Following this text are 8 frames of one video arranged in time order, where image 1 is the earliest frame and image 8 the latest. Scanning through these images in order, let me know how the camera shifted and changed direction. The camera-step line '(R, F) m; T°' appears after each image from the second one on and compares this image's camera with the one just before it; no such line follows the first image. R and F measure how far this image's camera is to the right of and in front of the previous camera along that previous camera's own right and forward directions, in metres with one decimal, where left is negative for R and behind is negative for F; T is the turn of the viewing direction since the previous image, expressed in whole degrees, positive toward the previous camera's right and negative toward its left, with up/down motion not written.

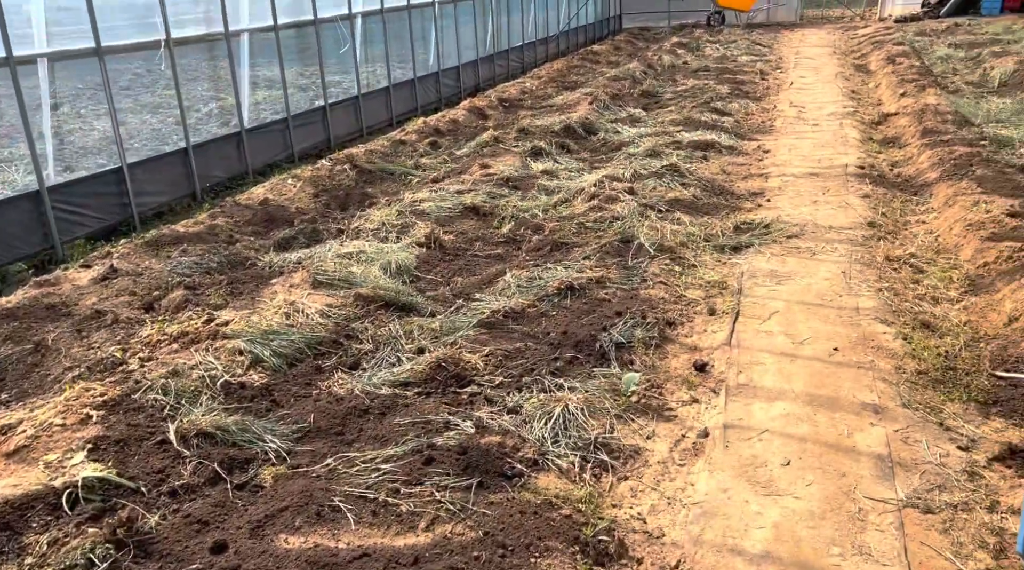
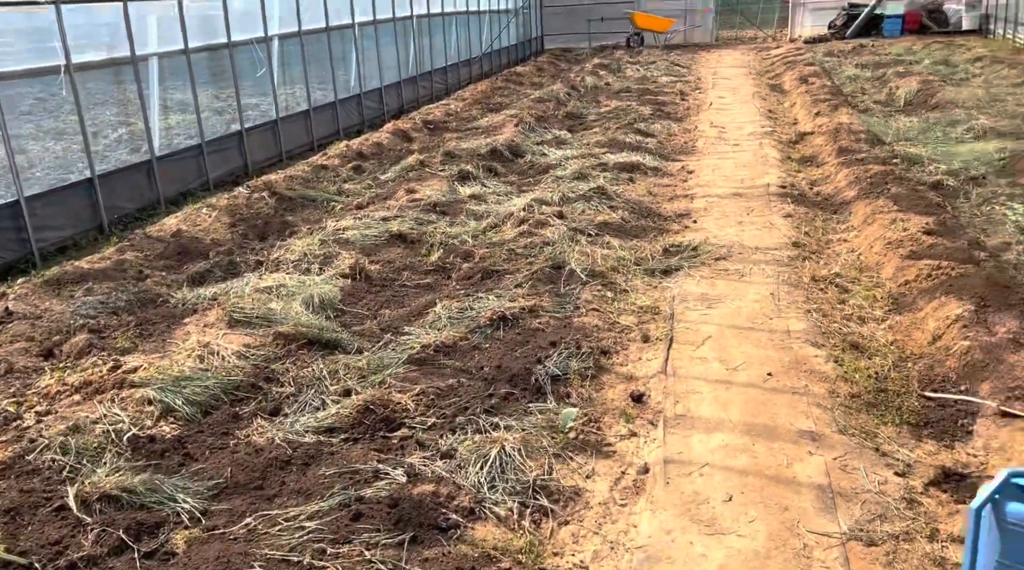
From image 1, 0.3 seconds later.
(0.0, +0.2) m; +4°
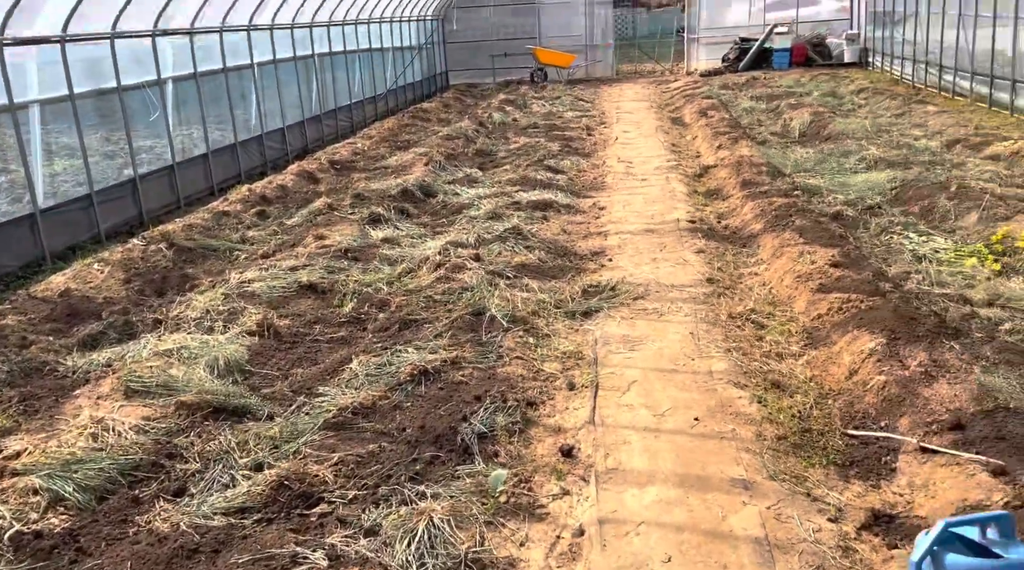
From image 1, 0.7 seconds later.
(0.0, +0.2) m; +5°
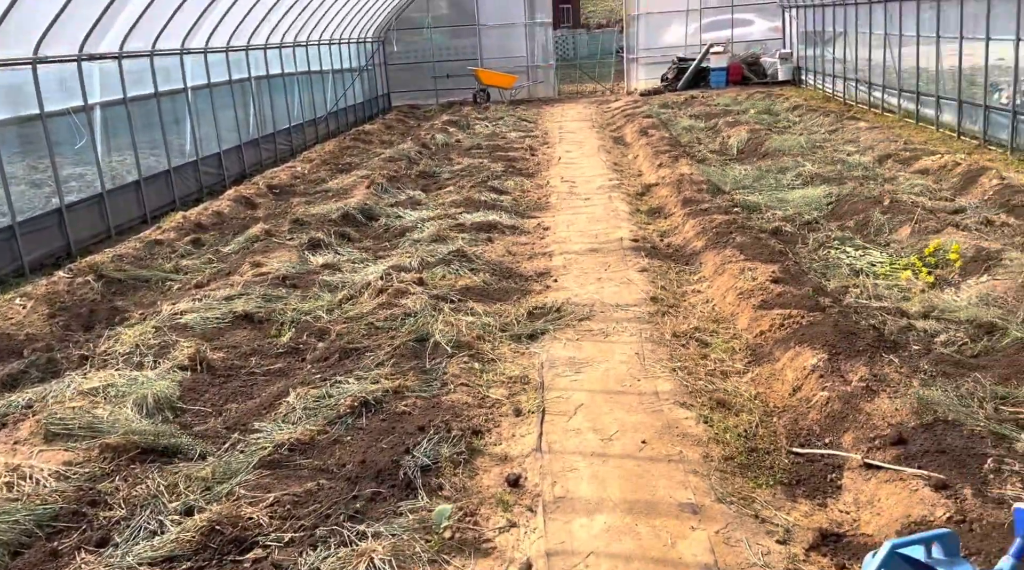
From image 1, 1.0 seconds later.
(0.0, +0.1) m; +3°
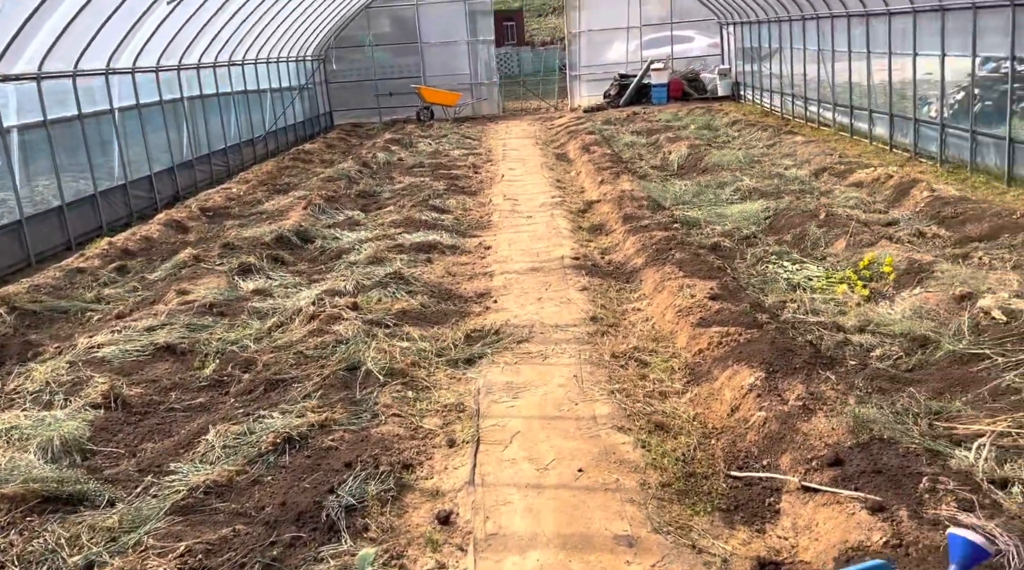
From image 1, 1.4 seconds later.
(+0.1, +0.1) m; +3°
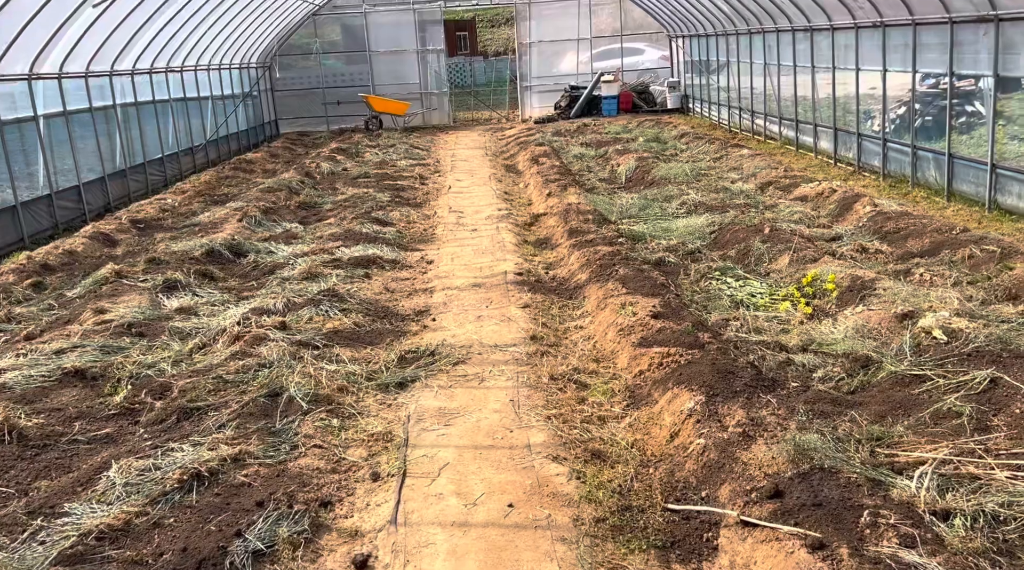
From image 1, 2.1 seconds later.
(+0.1, +0.2) m; +3°
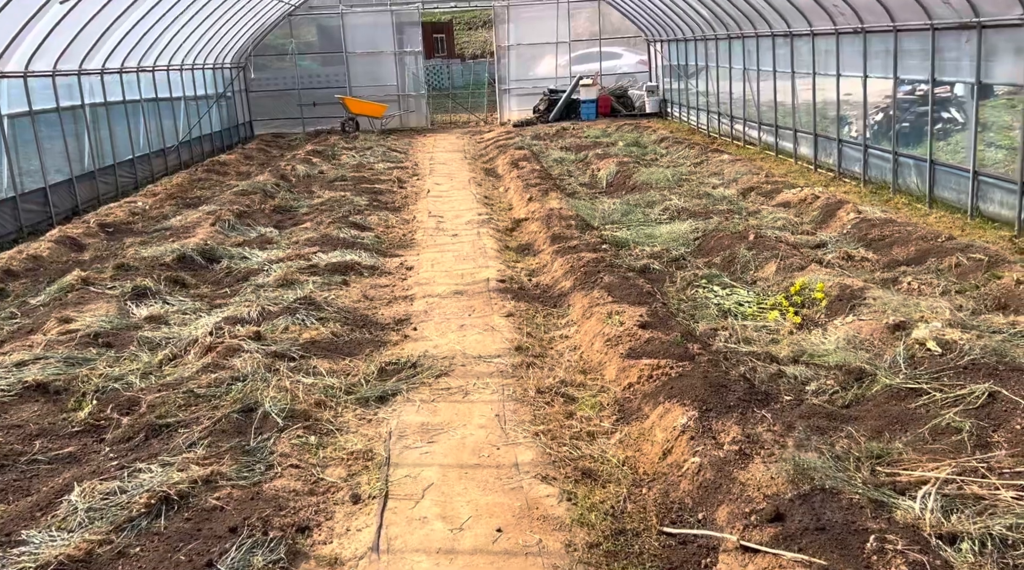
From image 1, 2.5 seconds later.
(-0.1, +0.2) m; +1°
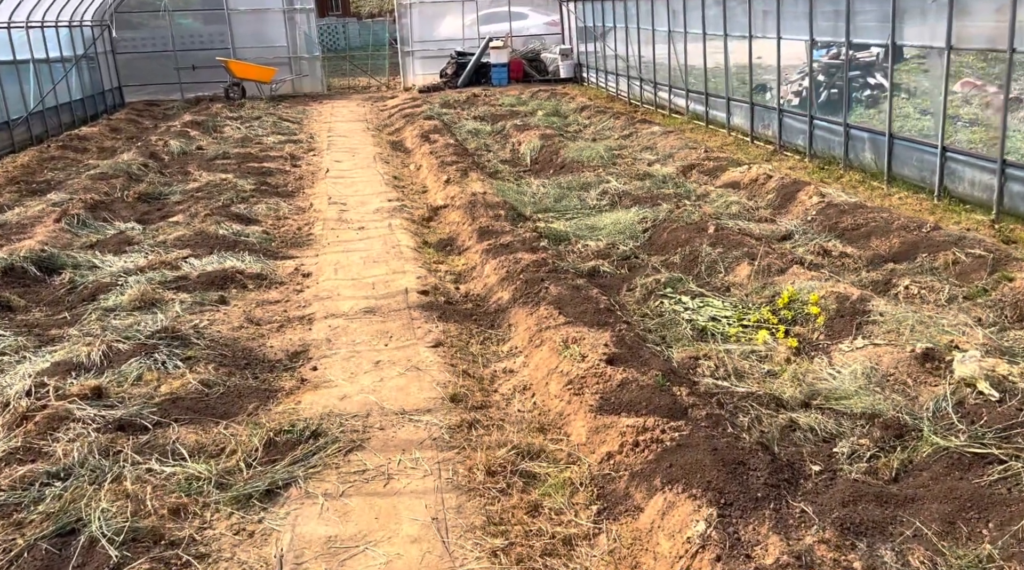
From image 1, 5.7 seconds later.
(-0.1, +1.6) m; +6°
